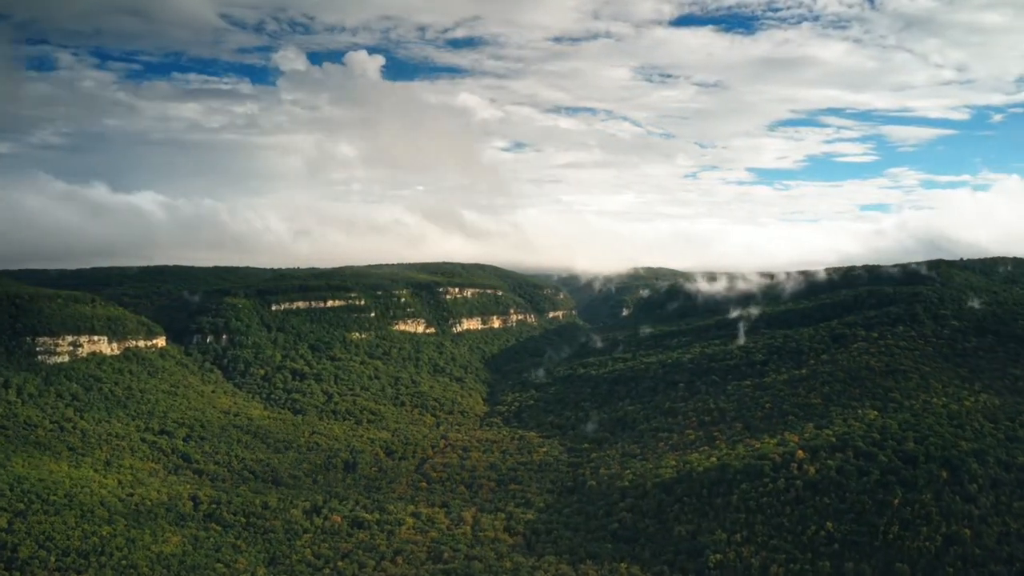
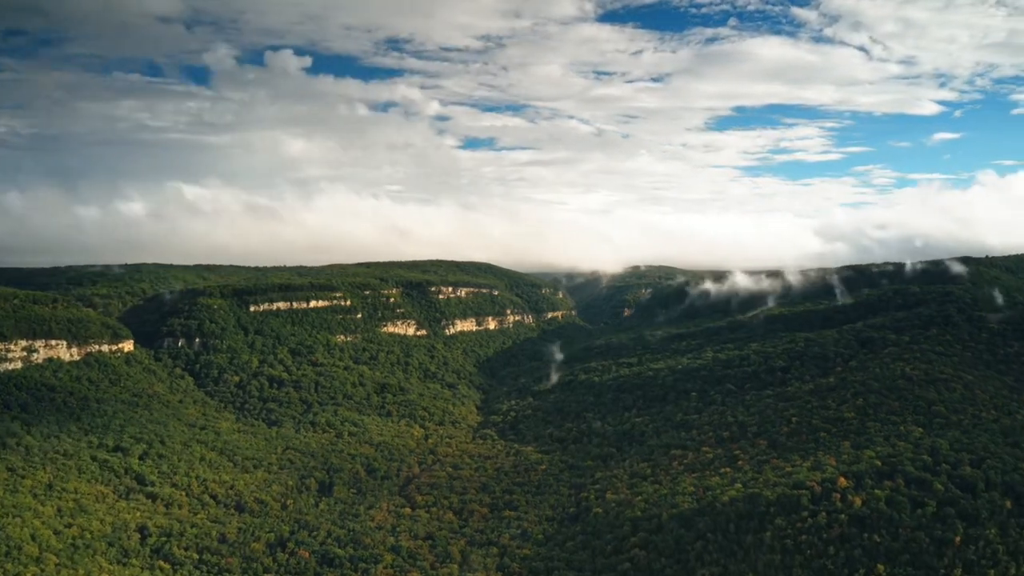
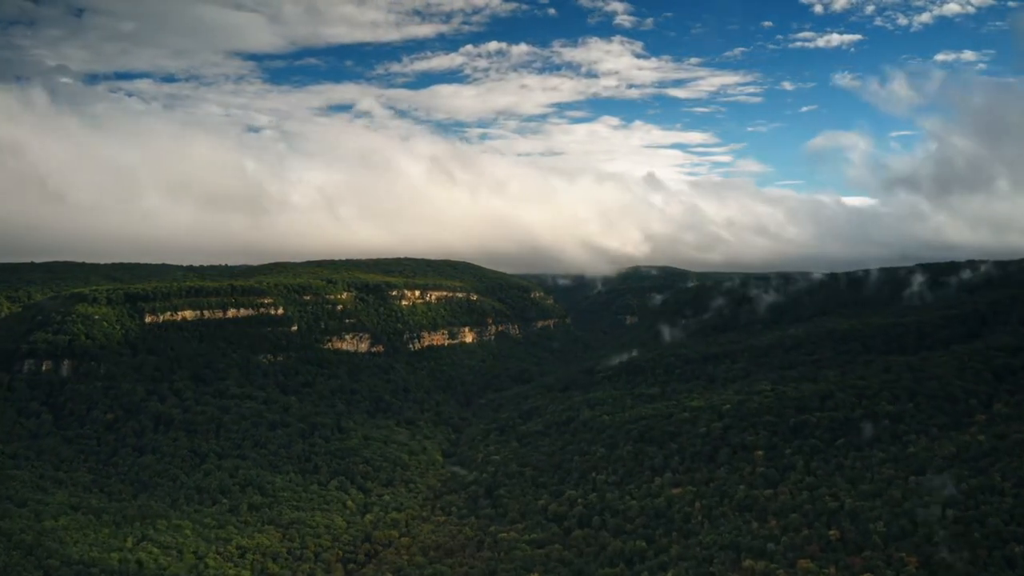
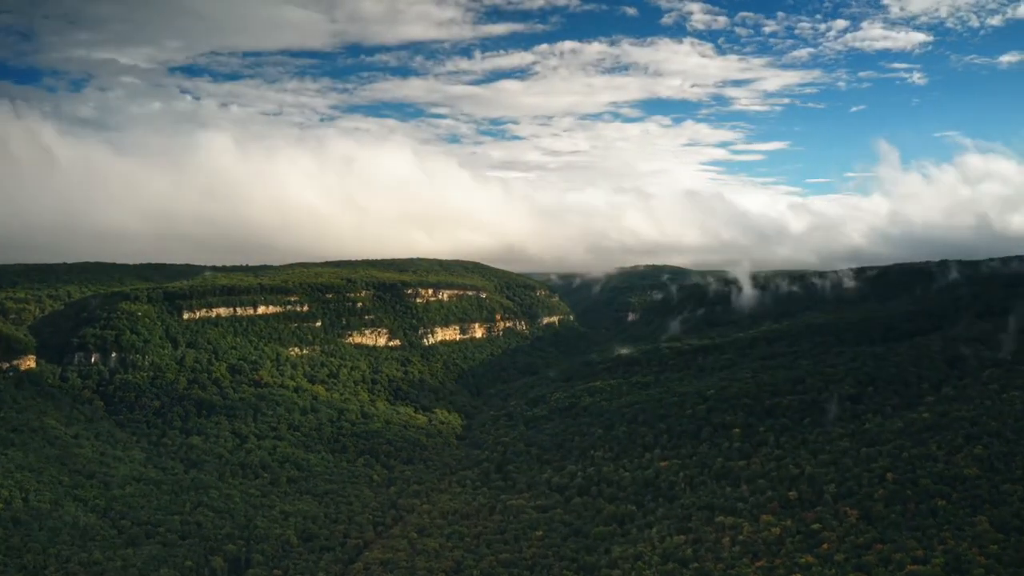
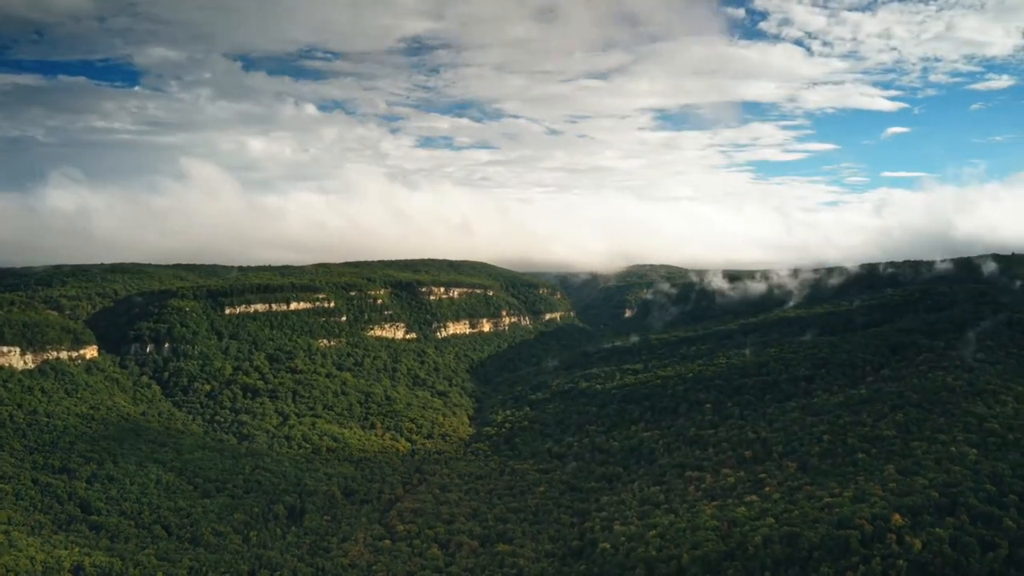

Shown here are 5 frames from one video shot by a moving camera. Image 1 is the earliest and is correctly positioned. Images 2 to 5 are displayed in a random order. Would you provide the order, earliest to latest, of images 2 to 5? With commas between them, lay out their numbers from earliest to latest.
2, 5, 4, 3
